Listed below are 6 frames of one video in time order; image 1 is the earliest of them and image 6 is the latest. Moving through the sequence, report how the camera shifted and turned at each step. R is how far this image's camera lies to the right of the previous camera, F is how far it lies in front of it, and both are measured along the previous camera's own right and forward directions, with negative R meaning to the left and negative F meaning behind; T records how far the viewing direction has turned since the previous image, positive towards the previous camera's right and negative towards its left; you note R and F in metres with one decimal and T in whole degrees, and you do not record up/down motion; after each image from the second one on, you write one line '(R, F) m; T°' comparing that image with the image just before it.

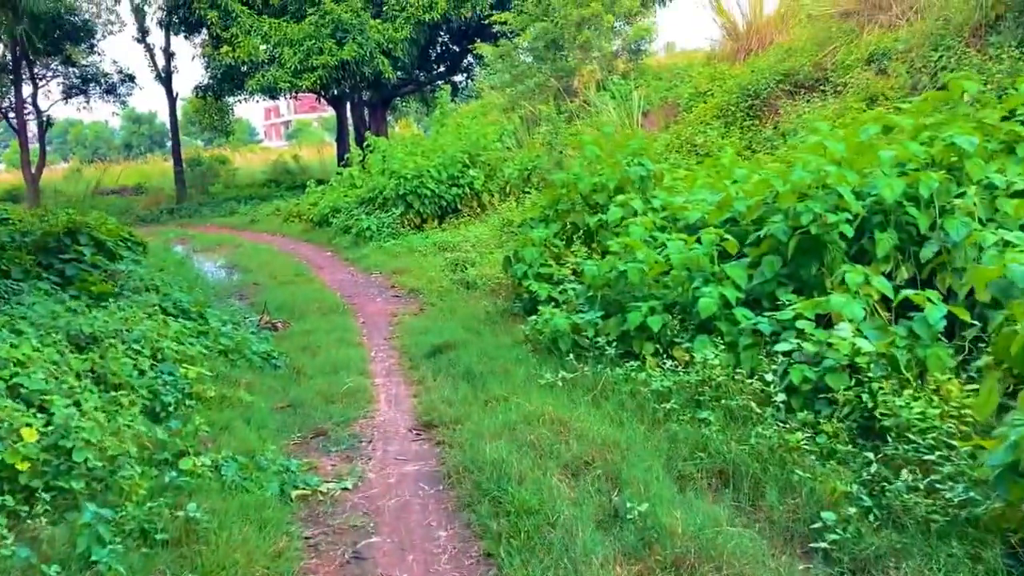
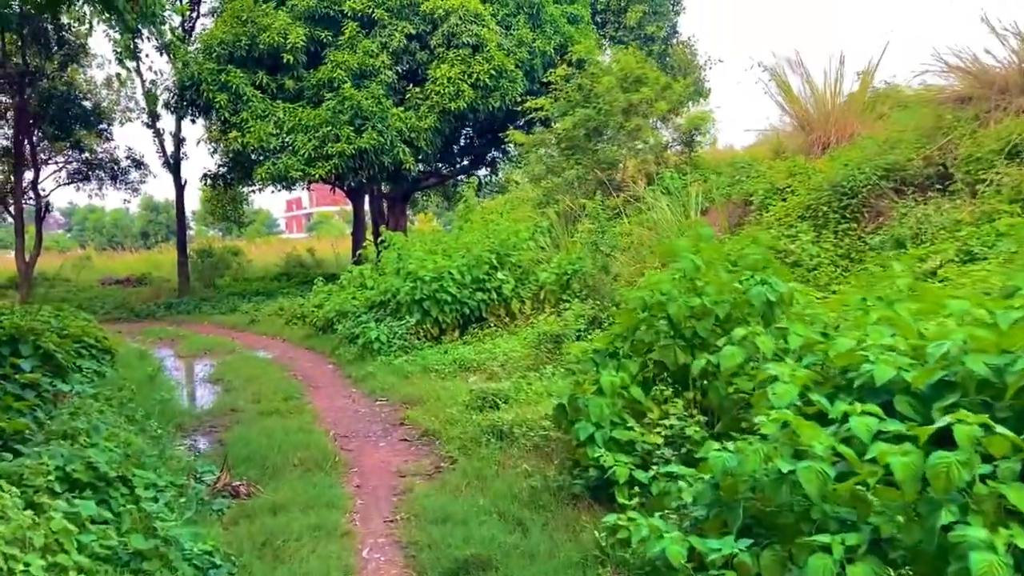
(-0.2, +1.6) m; -1°
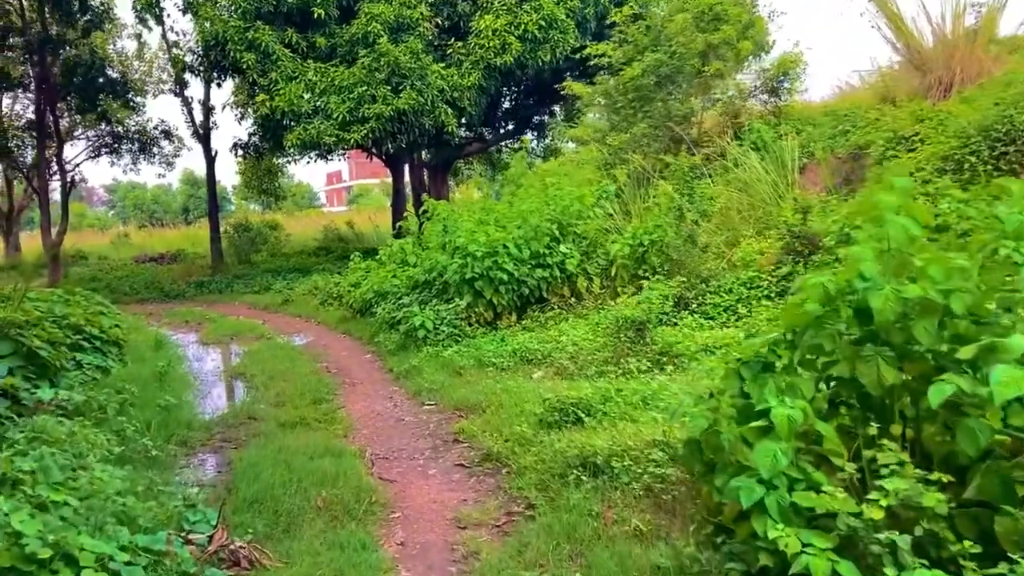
(-0.2, +1.3) m; -3°
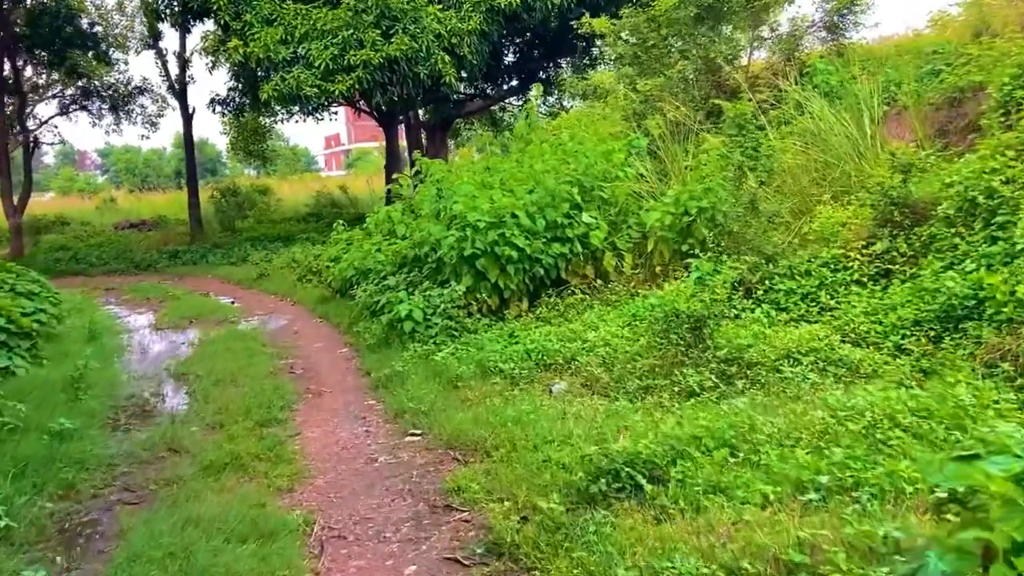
(-0.1, +1.5) m; 0°
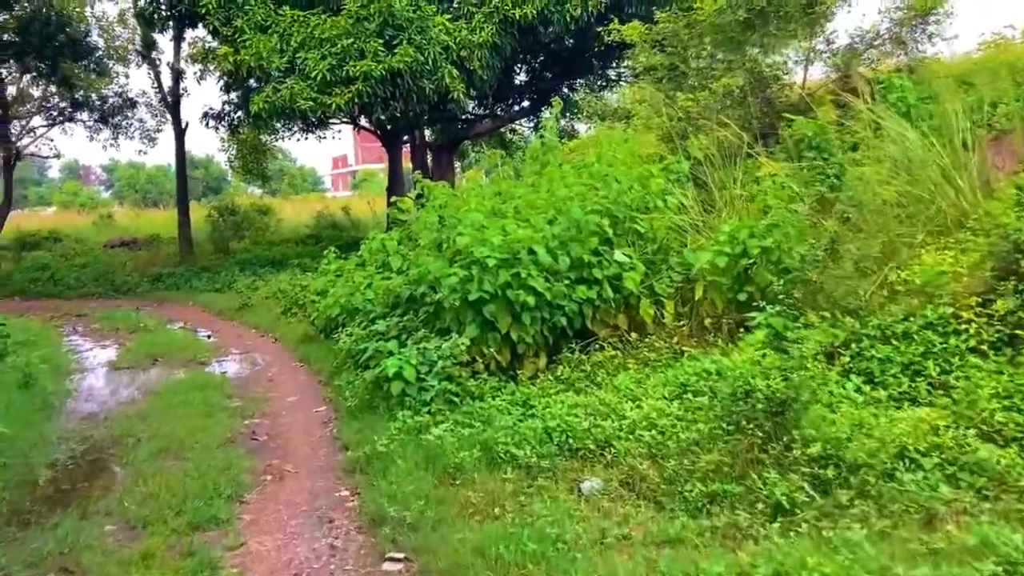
(-0.1, +1.1) m; 0°
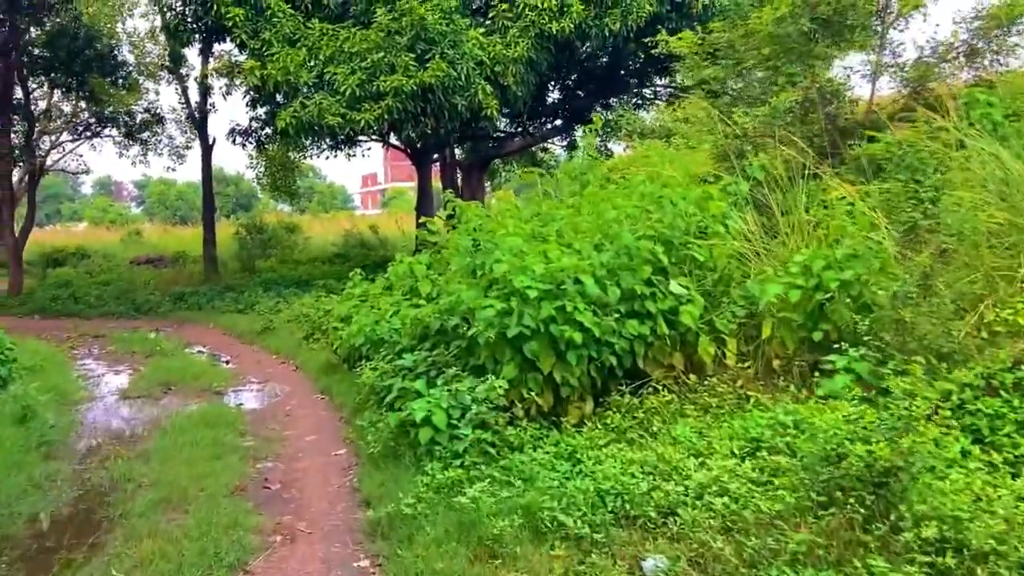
(-0.1, +0.5) m; -2°
